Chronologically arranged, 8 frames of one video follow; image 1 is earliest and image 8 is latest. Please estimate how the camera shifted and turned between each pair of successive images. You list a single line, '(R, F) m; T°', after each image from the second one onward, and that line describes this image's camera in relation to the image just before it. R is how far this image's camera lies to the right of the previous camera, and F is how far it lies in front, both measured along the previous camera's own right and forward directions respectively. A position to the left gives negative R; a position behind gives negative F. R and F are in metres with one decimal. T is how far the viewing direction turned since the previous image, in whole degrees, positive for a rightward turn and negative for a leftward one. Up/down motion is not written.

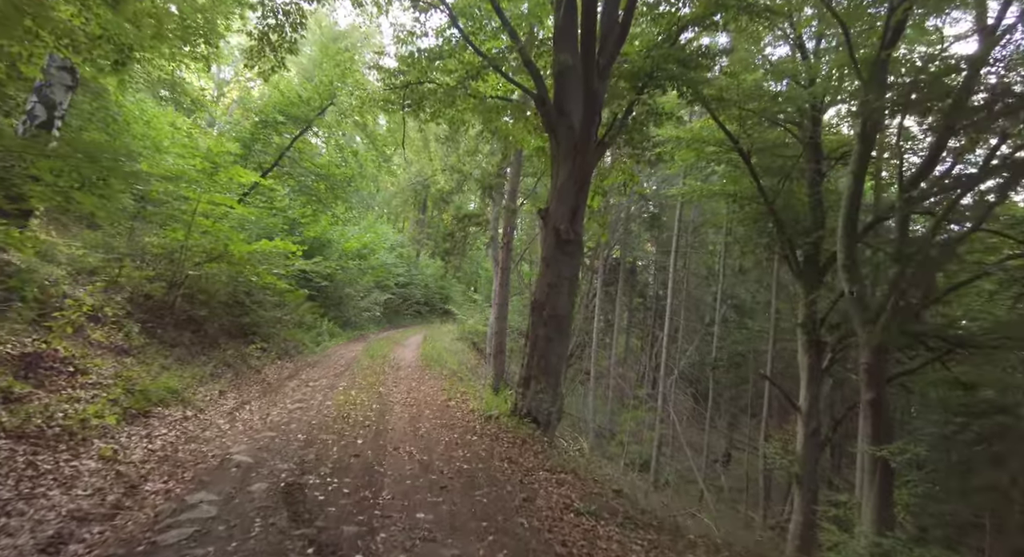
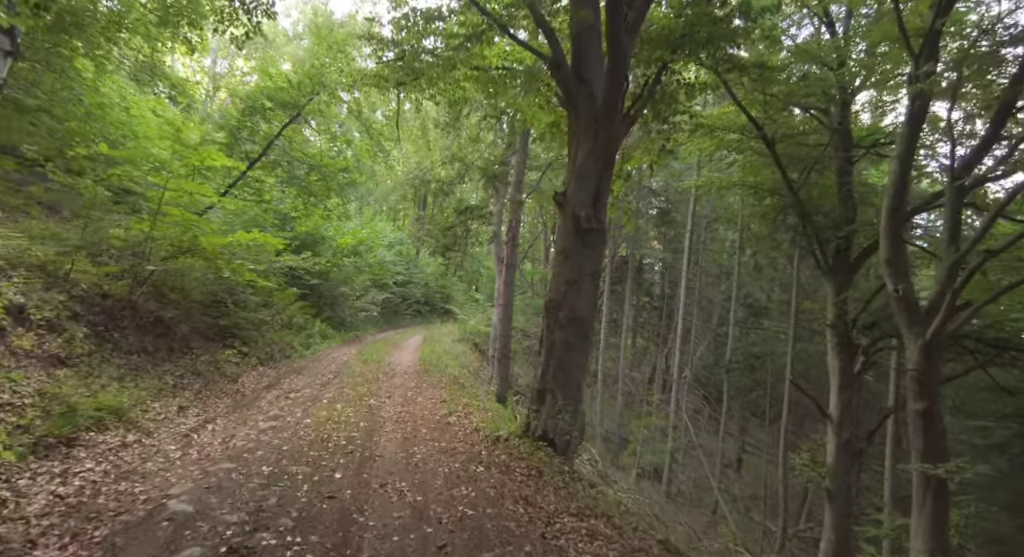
(-0.1, +1.0) m; 0°
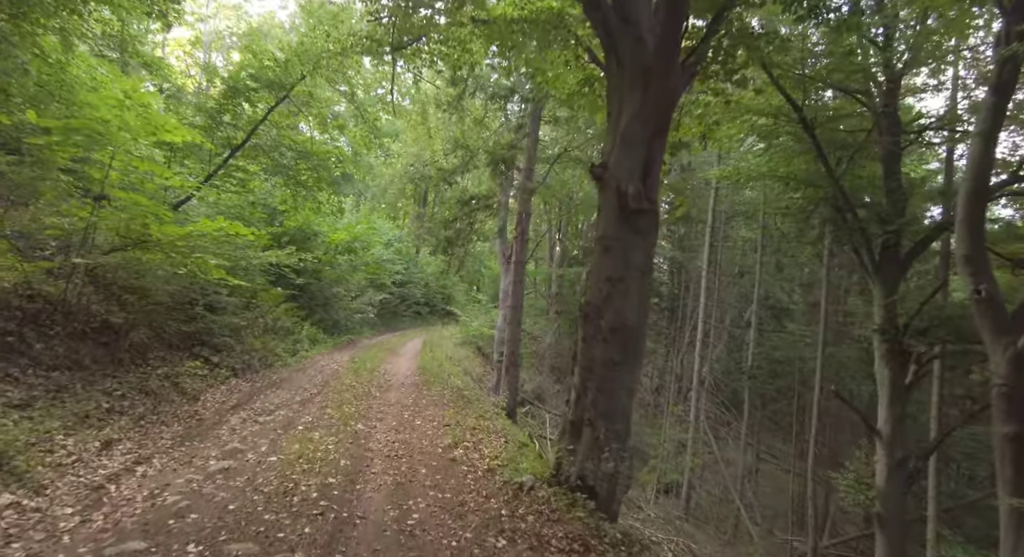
(-0.2, +1.3) m; 0°
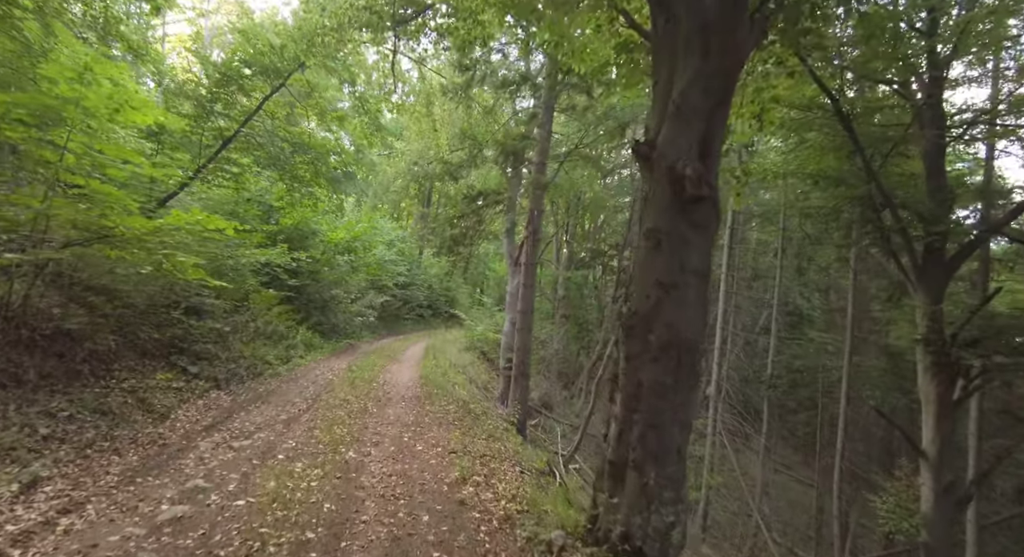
(-0.1, +0.9) m; 0°
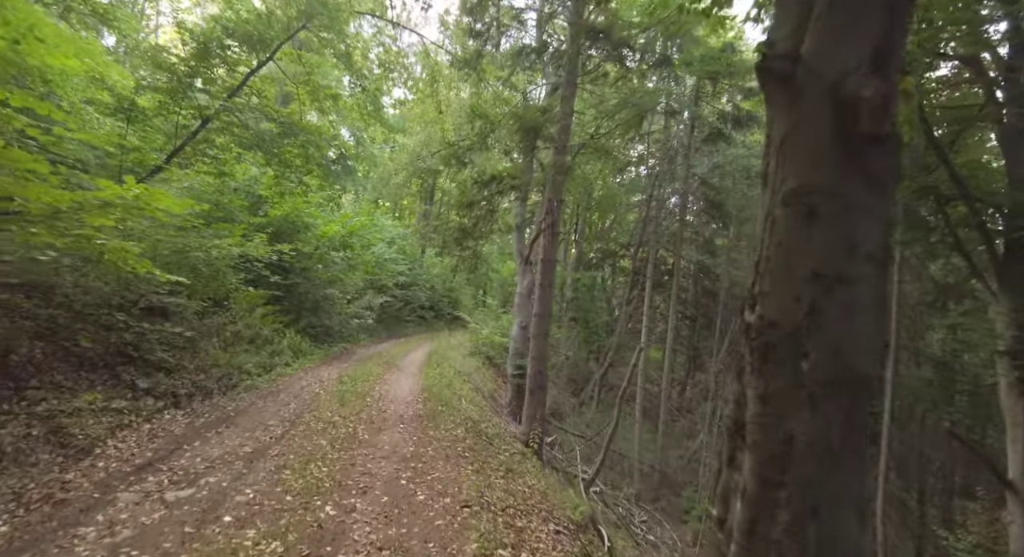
(-0.2, +1.4) m; 0°
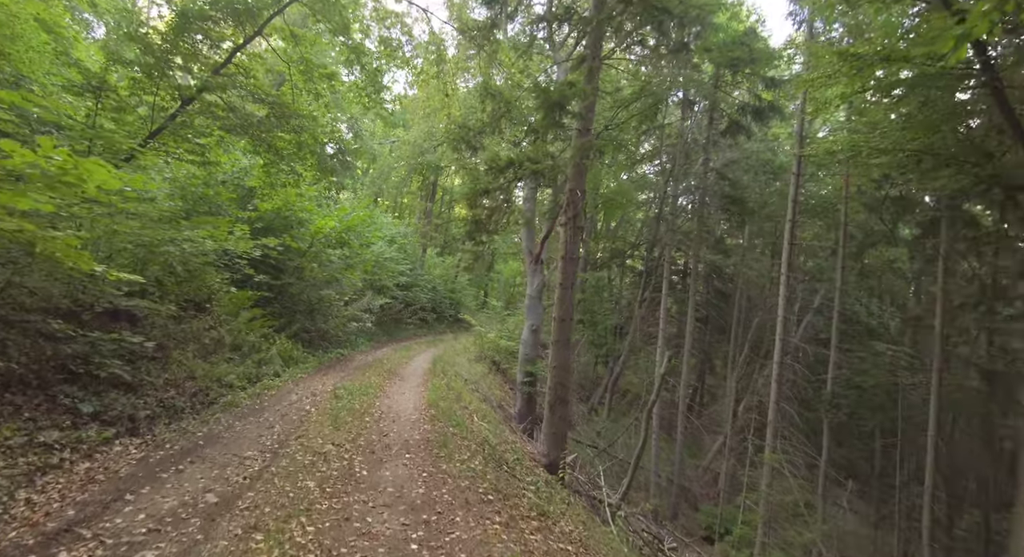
(-0.3, +1.1) m; 0°
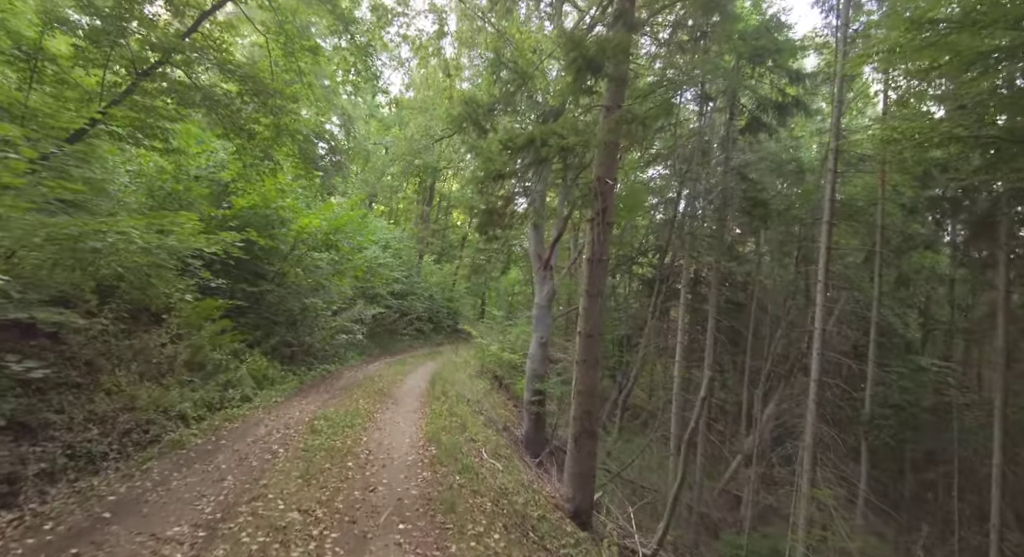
(-0.3, +1.5) m; 0°
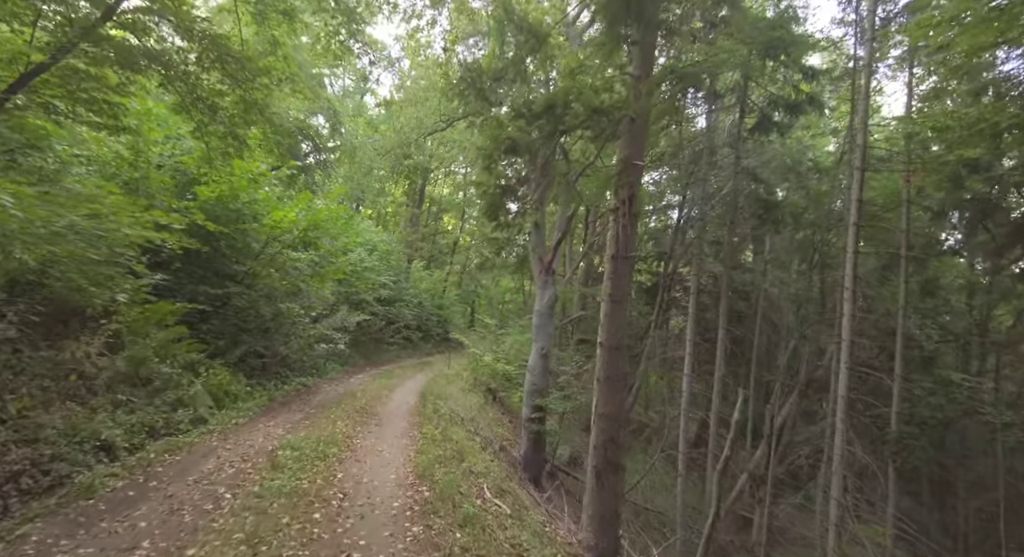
(-0.2, +1.3) m; +1°
